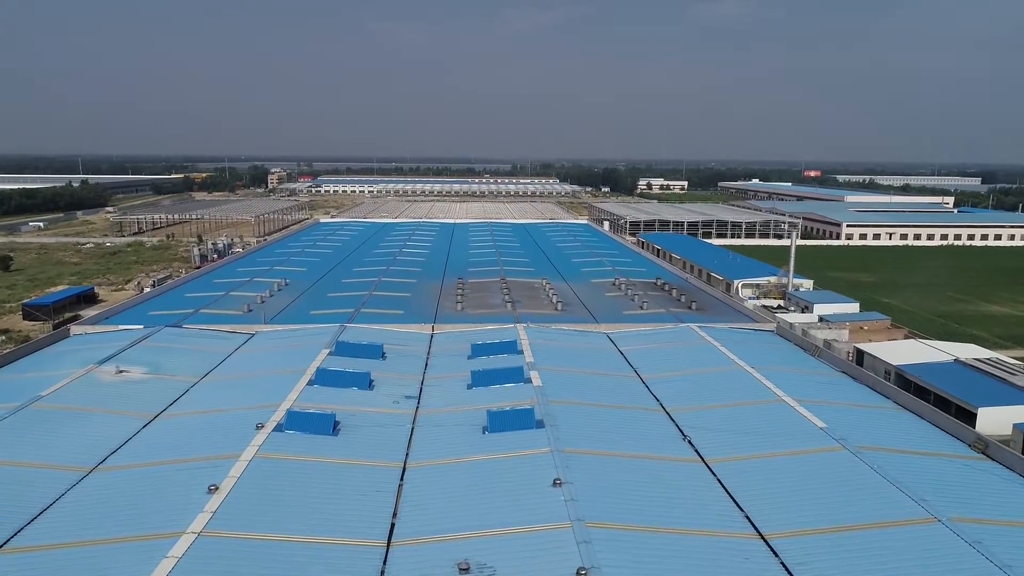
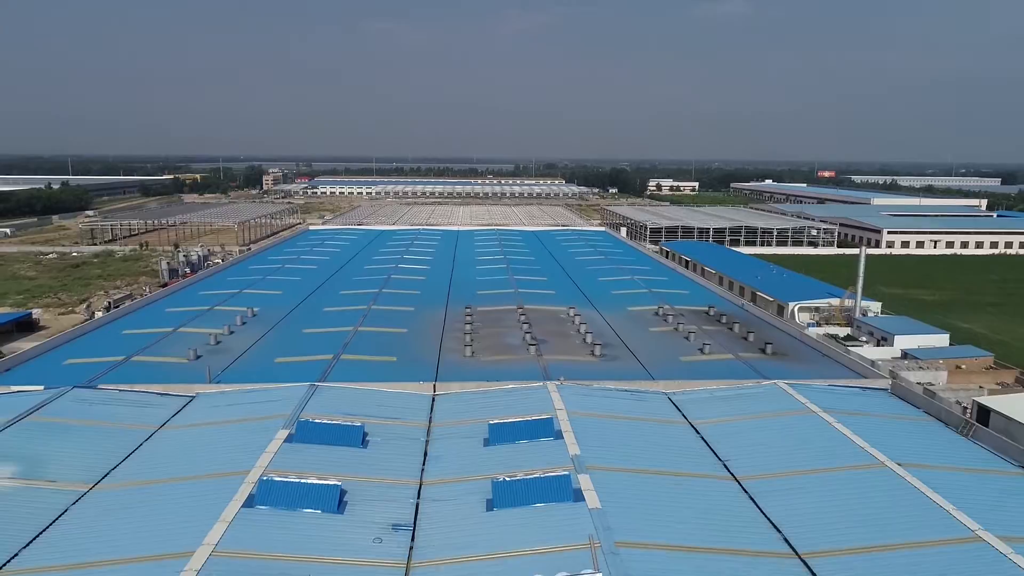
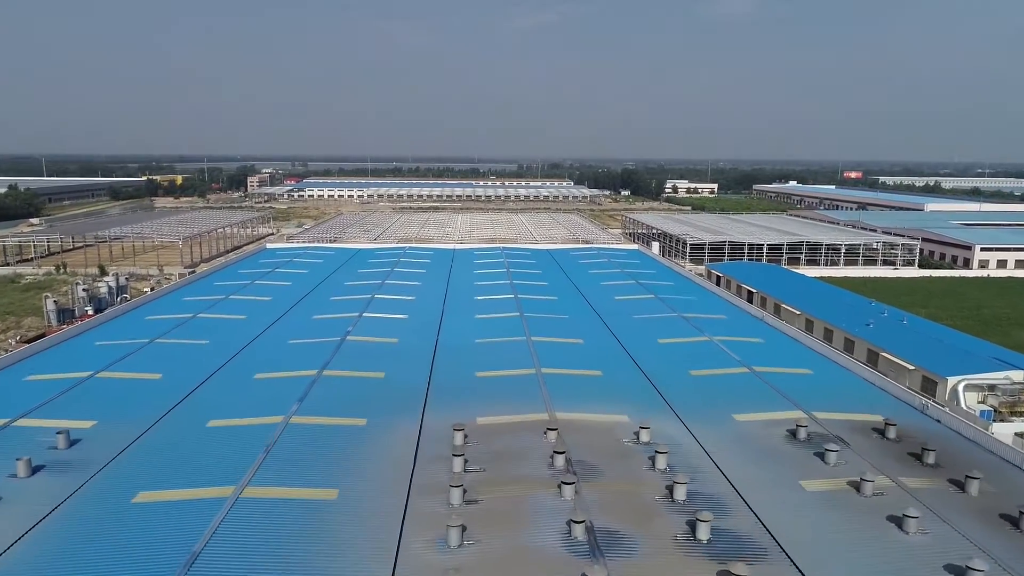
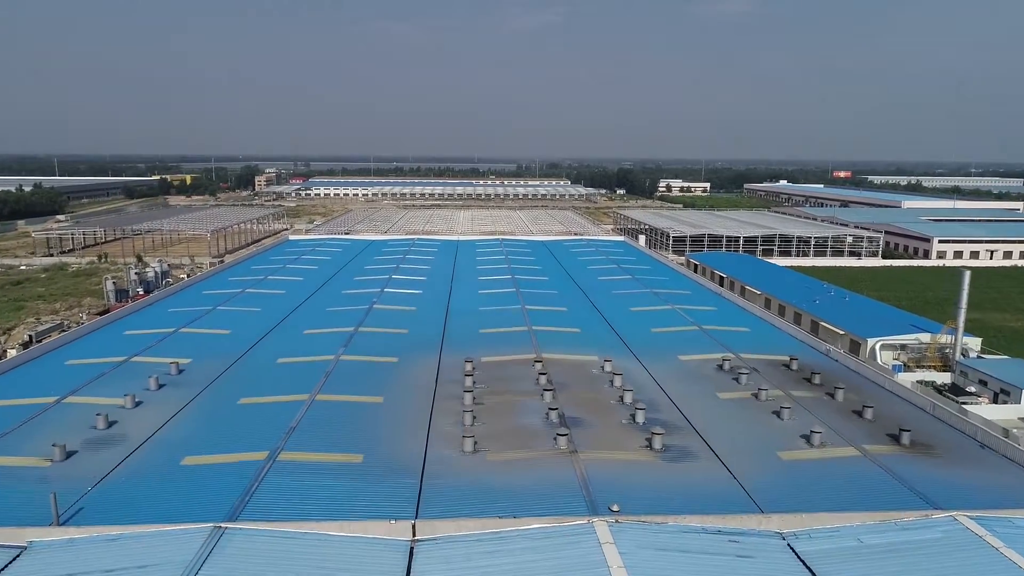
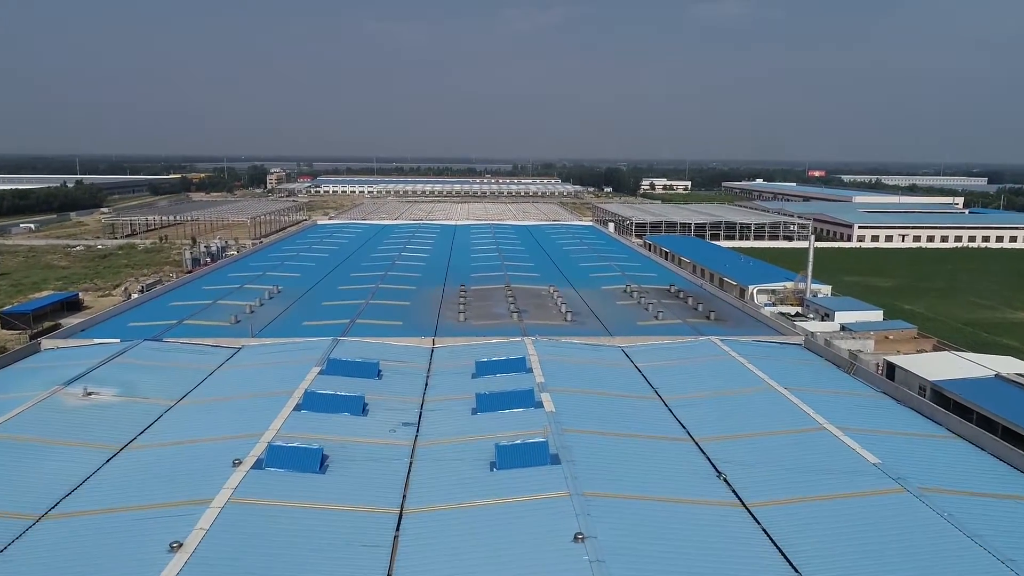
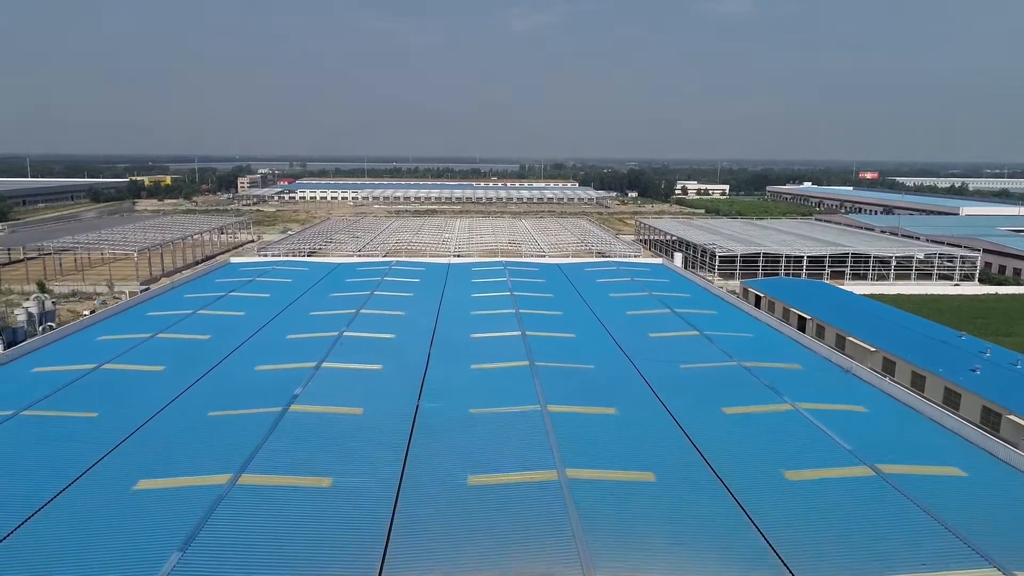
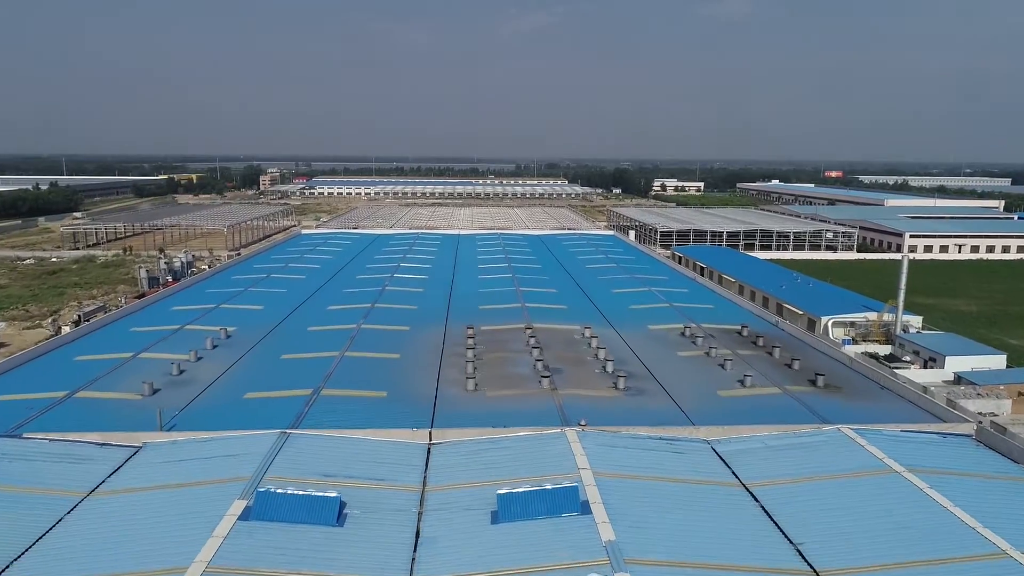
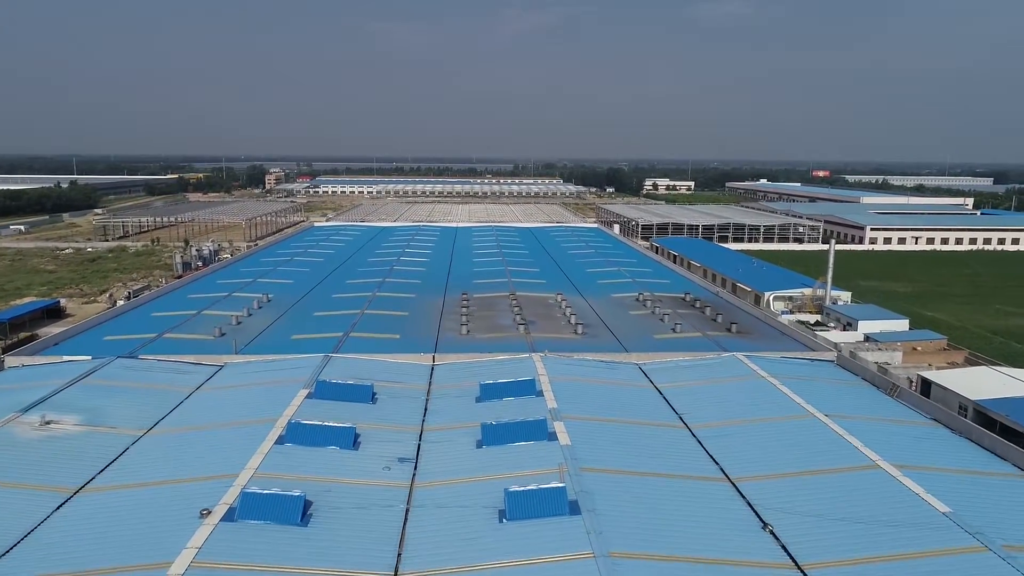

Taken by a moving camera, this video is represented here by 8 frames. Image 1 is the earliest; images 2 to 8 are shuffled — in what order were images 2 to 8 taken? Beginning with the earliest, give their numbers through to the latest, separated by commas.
5, 8, 2, 7, 4, 3, 6
